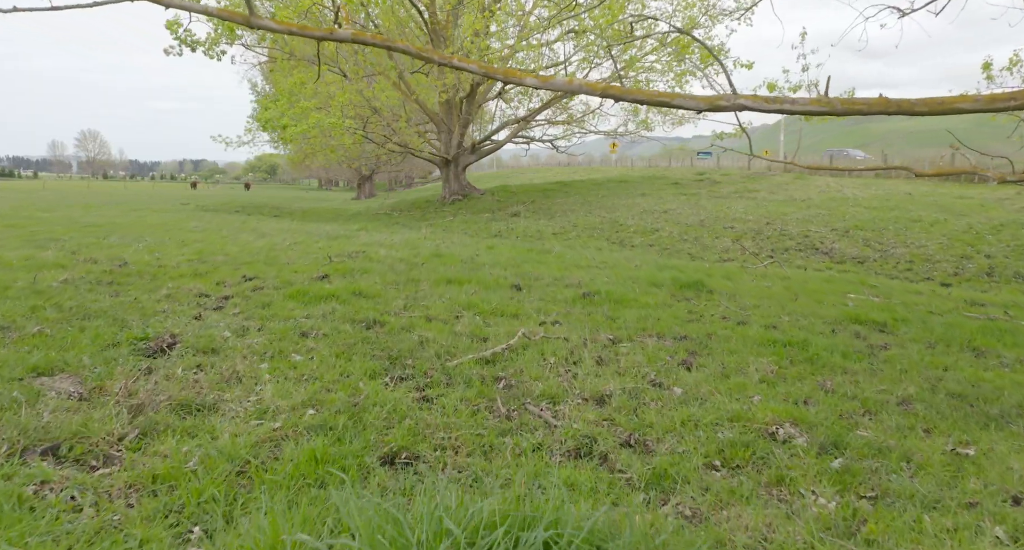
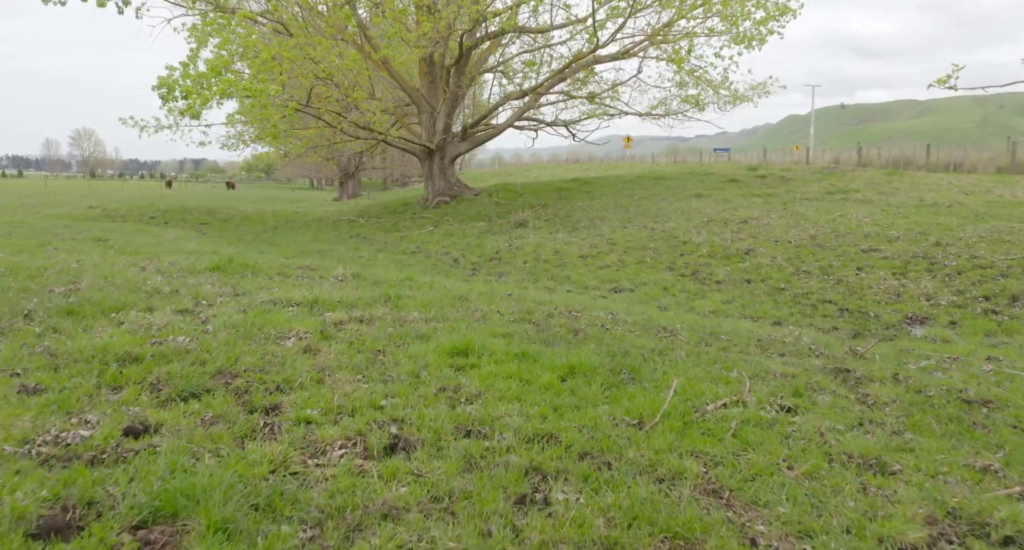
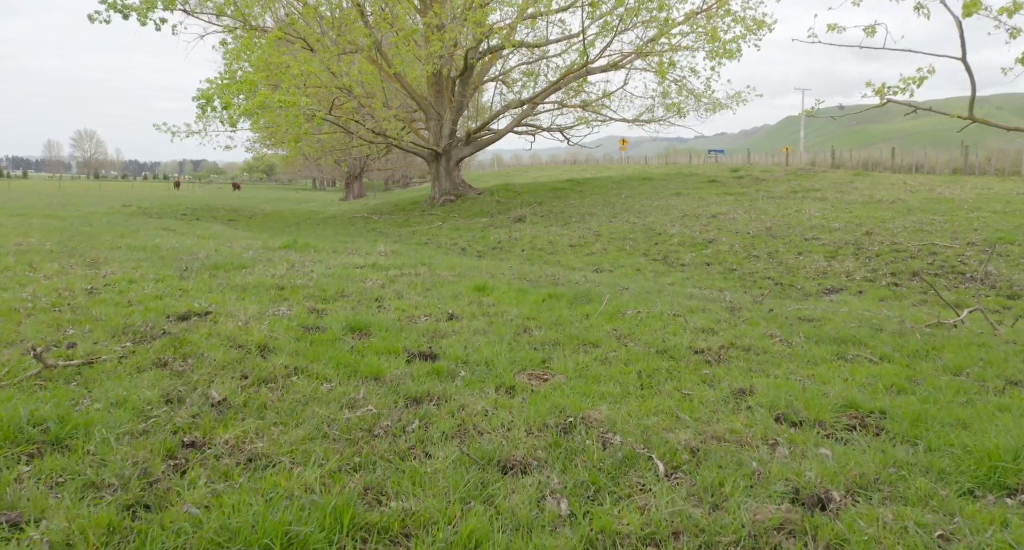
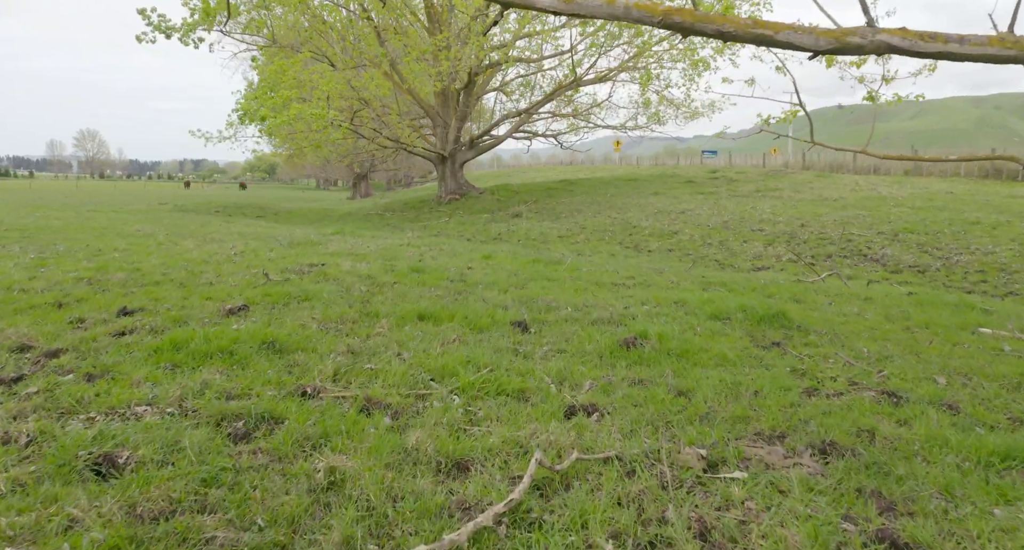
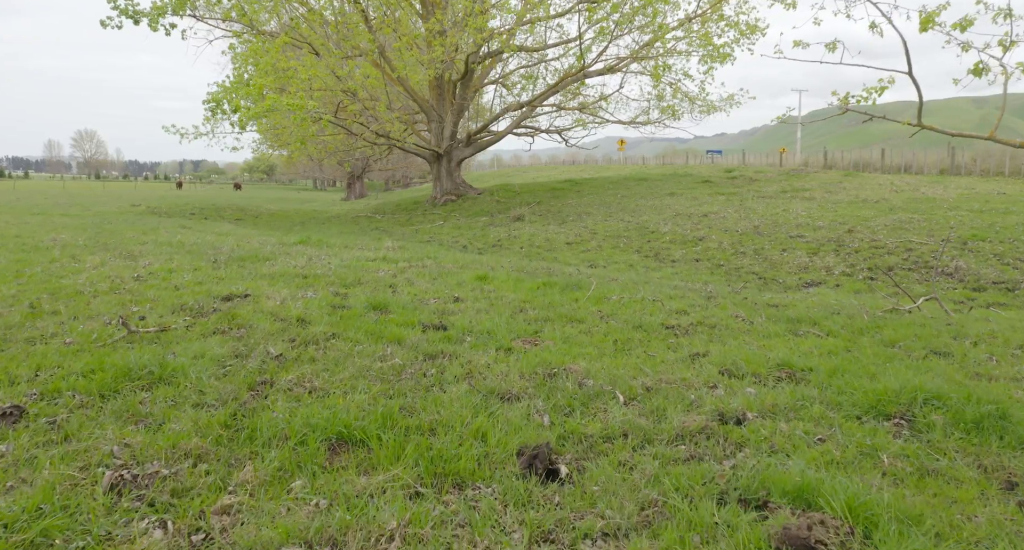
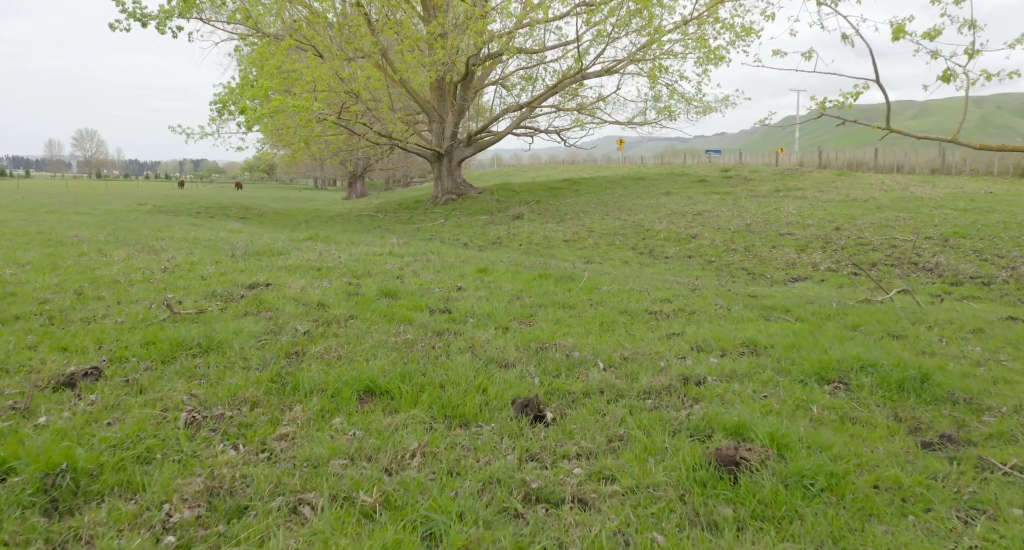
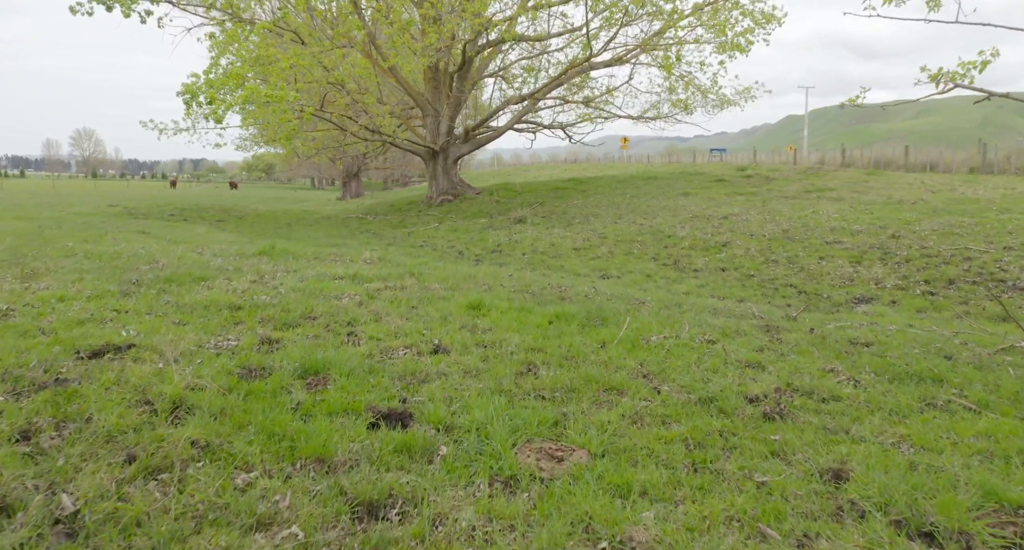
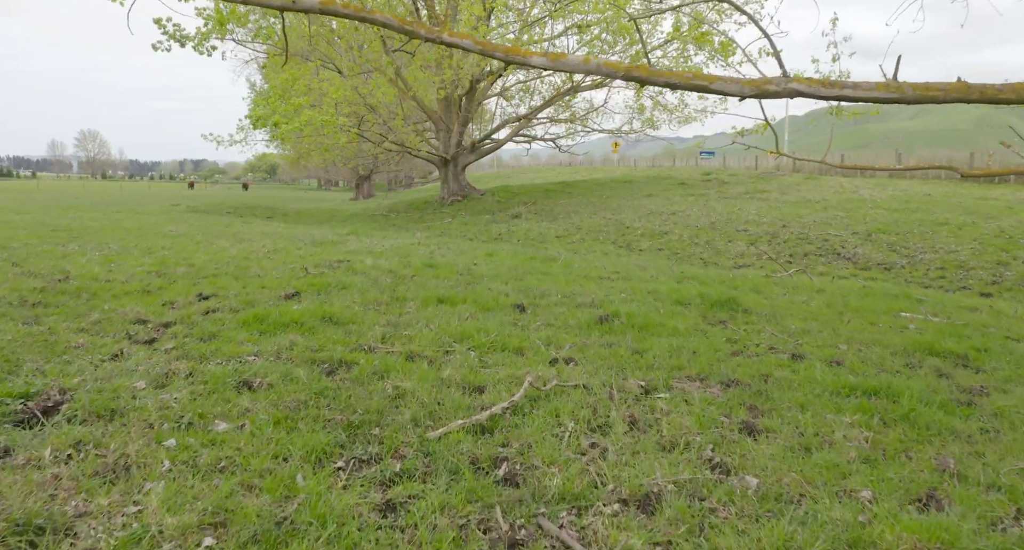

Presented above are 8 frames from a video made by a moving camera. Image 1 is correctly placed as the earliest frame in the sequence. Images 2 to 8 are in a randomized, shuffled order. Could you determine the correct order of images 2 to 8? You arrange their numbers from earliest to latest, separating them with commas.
8, 4, 6, 5, 3, 7, 2
